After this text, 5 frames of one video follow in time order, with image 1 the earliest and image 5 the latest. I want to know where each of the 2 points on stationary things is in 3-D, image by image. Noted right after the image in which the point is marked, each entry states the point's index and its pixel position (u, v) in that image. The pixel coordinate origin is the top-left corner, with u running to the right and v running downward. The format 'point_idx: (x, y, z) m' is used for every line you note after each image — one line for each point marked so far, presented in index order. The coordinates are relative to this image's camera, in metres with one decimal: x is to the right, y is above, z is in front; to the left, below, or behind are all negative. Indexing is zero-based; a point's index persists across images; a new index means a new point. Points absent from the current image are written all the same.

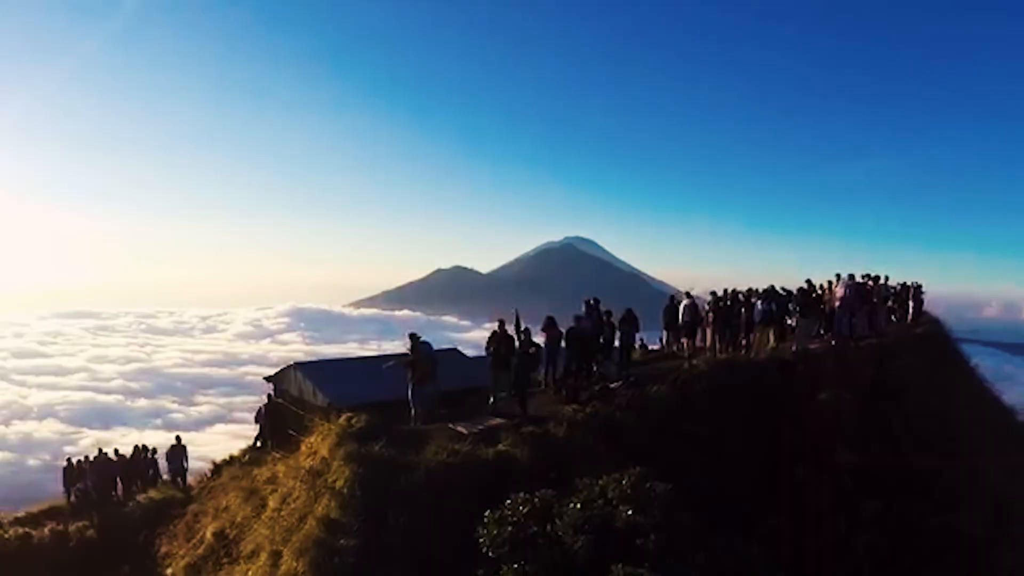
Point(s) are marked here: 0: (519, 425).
0: (-0.1, -3.2, +17.6) m
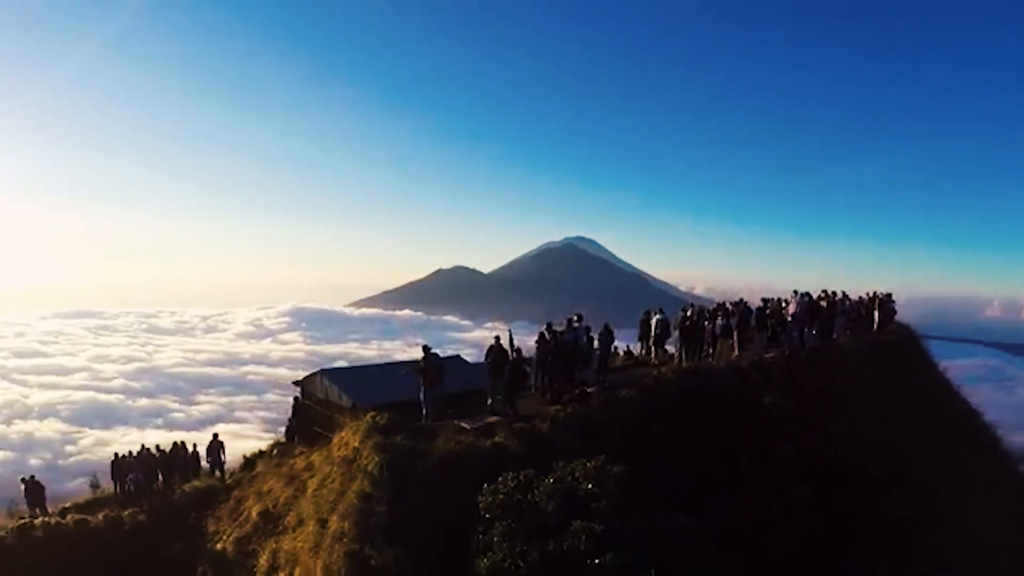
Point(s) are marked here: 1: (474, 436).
0: (-0.1, -3.5, +19.6) m
1: (-1.0, -3.7, +18.5) m
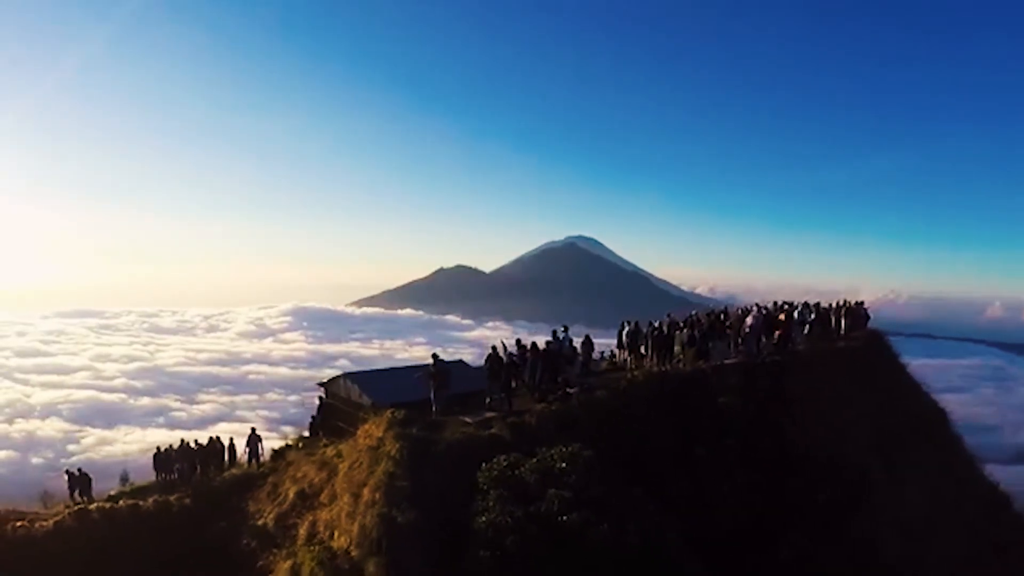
0: (-0.2, -3.8, +21.8) m
1: (-1.1, -4.0, +20.8) m
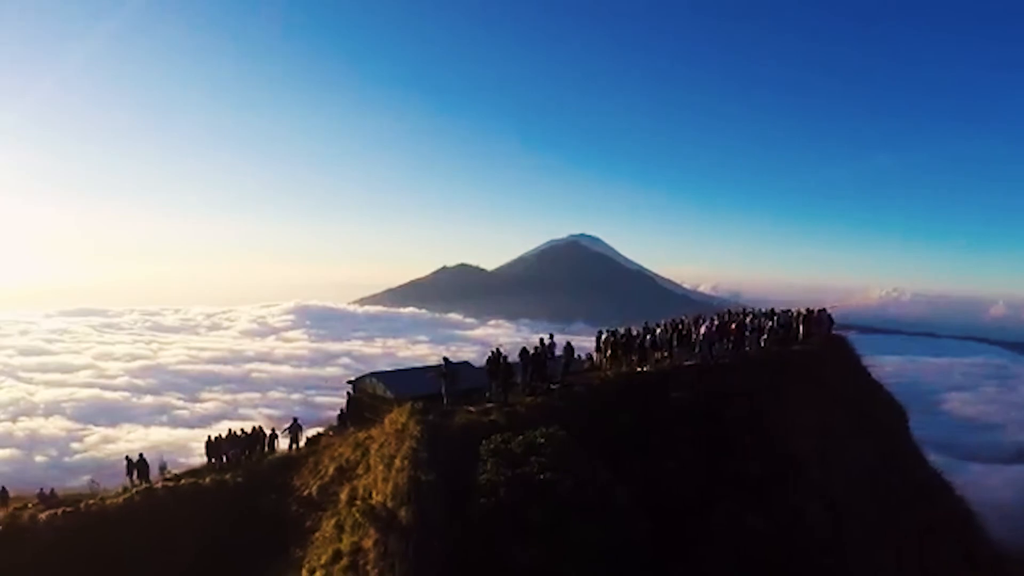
0: (-0.3, -4.2, +25.3) m
1: (-1.1, -4.4, +24.3) m
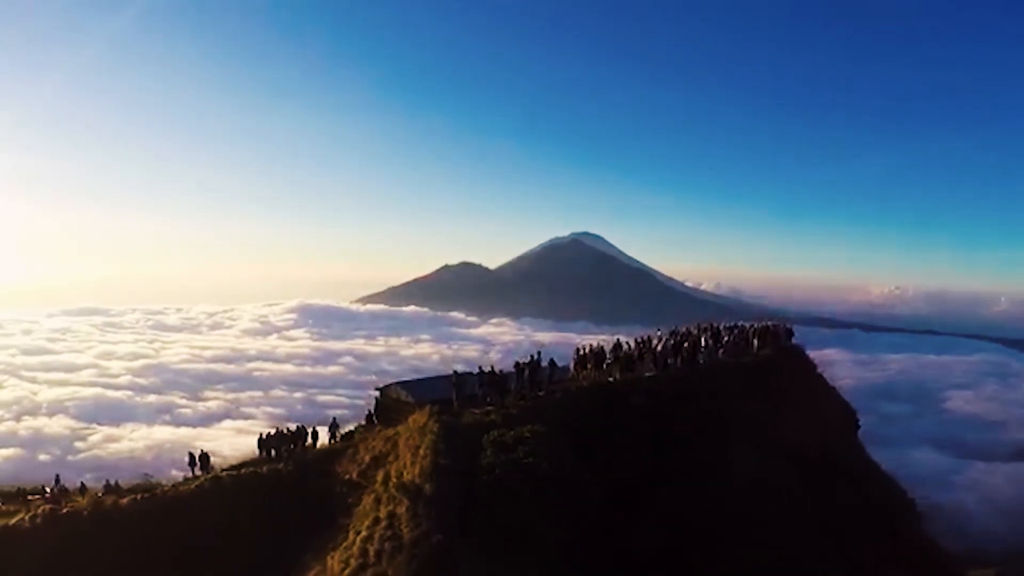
0: (-0.4, -5.1, +30.5) m
1: (-1.3, -5.3, +29.5) m
